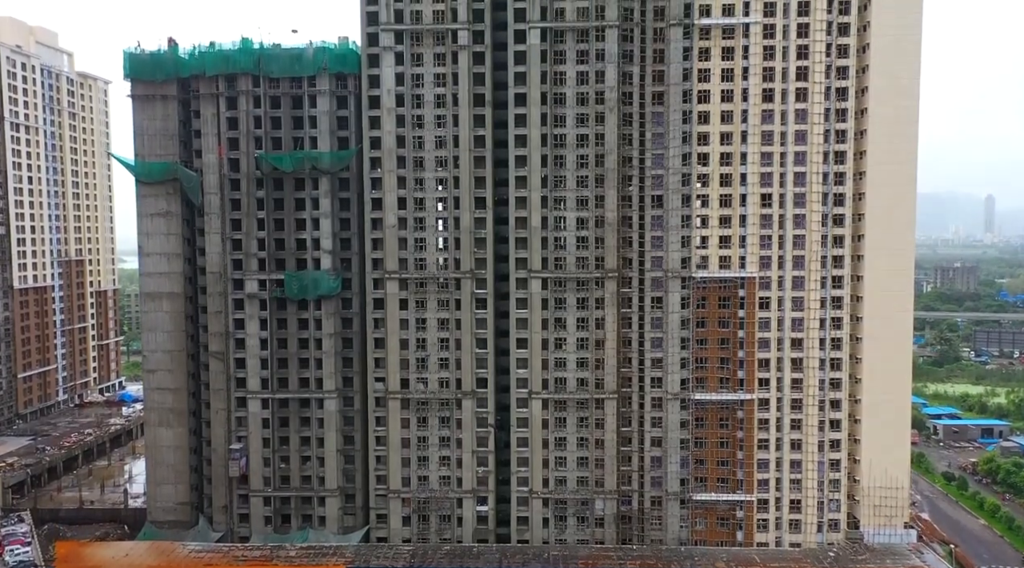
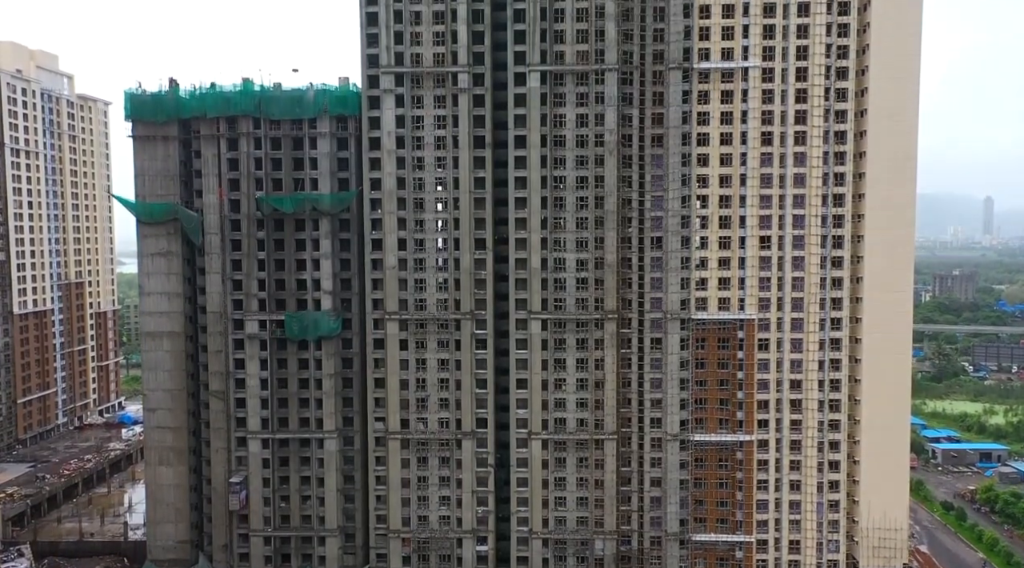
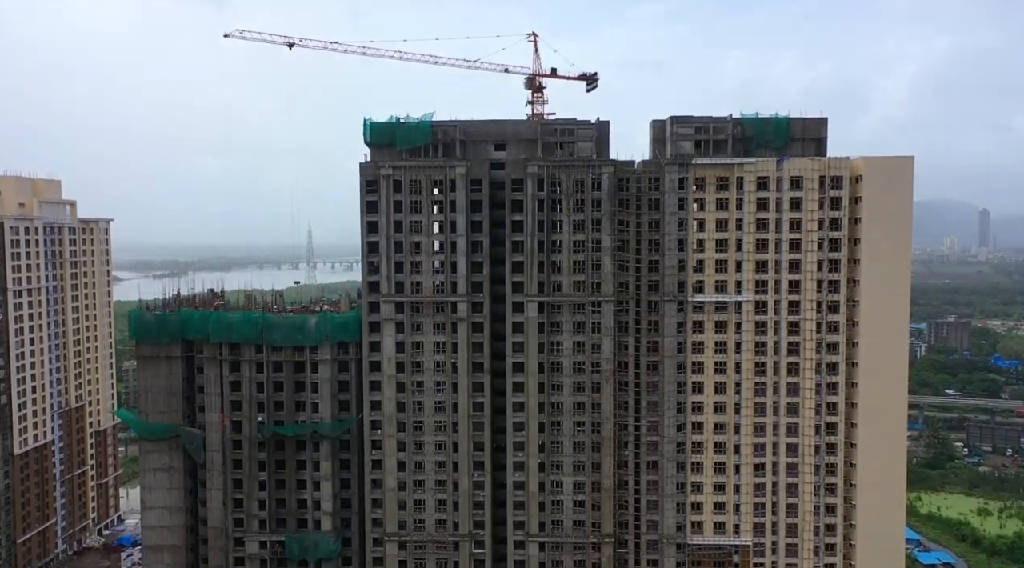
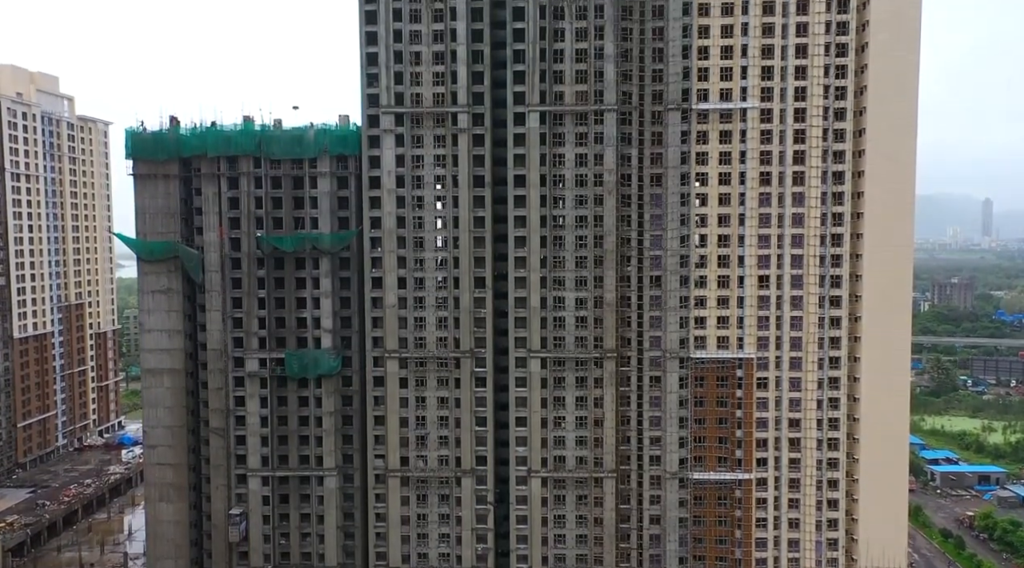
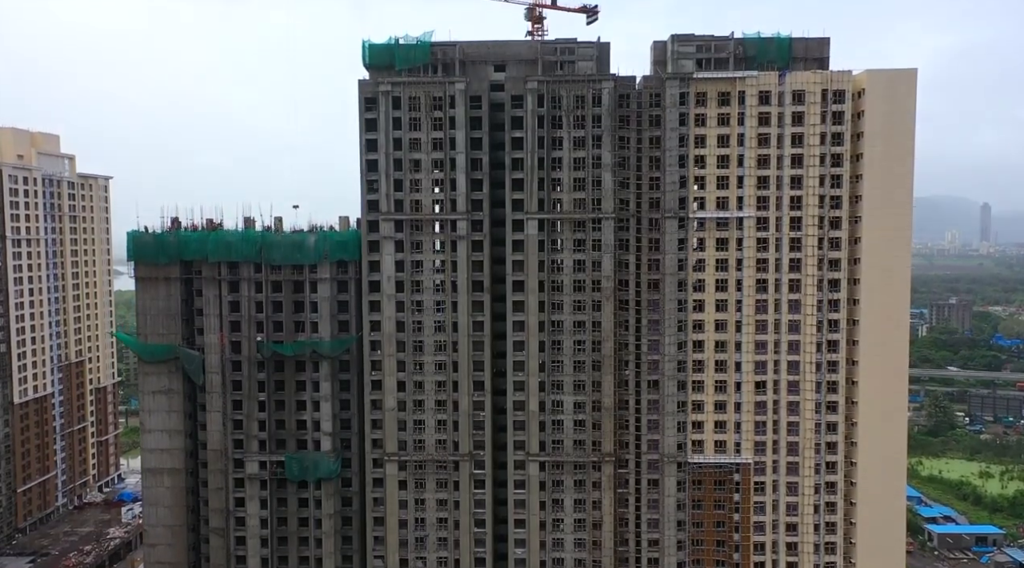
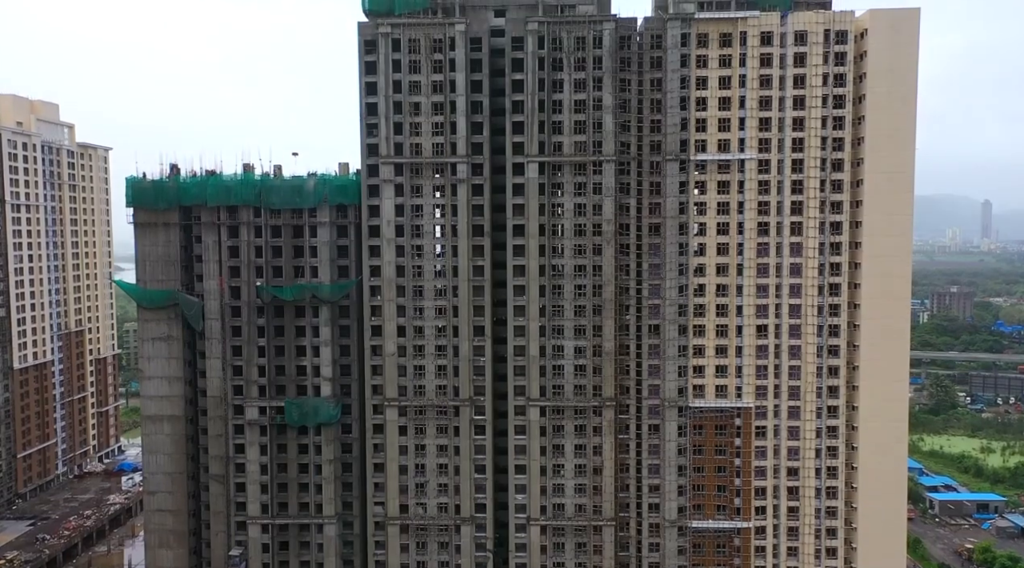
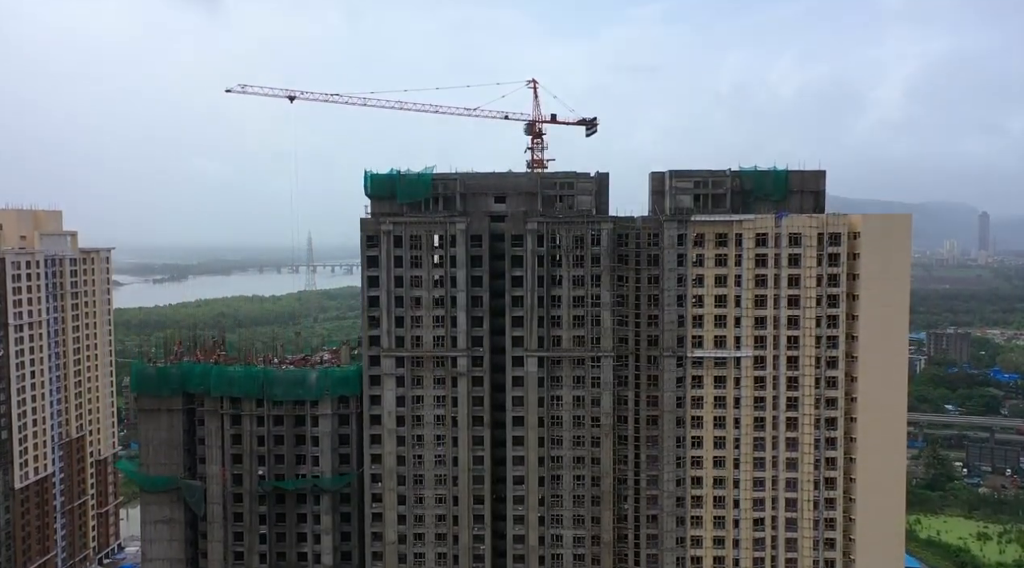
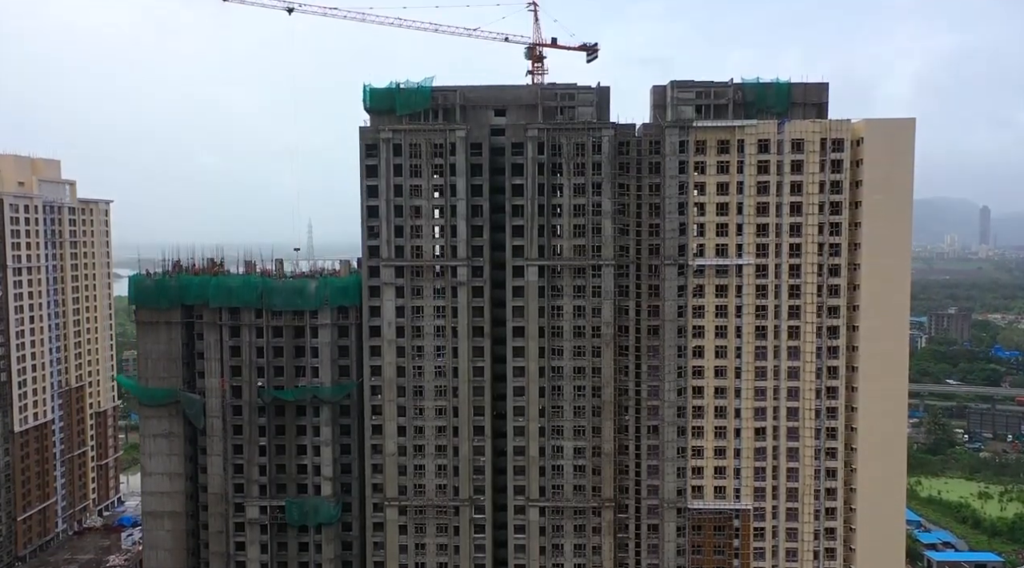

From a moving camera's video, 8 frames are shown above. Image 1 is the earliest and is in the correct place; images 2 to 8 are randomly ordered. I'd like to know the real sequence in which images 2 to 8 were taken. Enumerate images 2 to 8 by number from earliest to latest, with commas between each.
2, 4, 6, 5, 8, 3, 7
